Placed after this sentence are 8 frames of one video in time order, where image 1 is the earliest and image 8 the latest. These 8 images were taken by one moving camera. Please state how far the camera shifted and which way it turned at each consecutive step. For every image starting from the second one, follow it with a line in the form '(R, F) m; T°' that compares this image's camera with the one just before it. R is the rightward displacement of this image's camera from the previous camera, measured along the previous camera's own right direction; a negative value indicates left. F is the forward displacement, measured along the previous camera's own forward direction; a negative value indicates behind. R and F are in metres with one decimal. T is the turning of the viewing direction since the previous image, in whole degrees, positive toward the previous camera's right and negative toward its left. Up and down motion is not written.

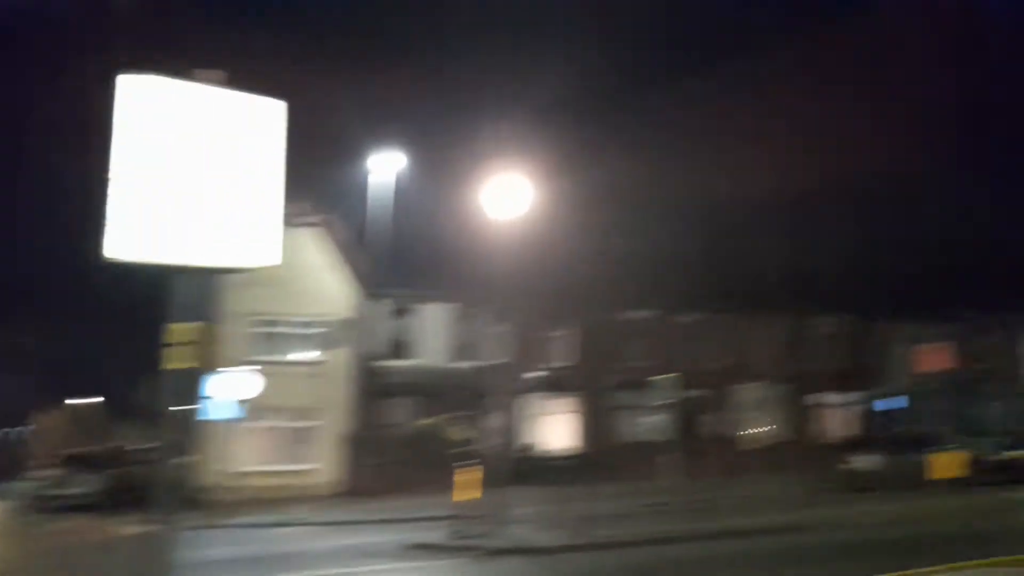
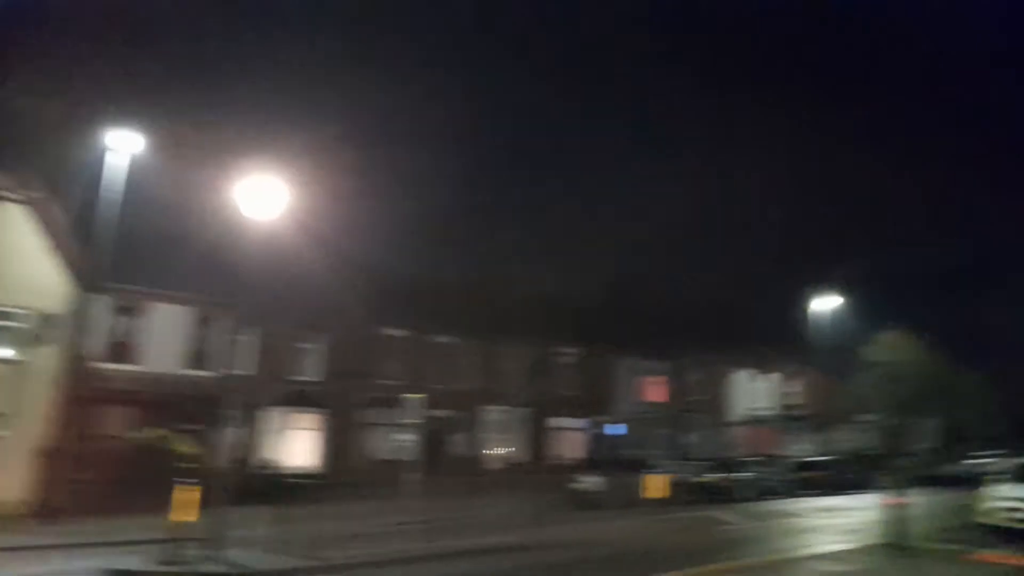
(+0.3, 0.0) m; +18°
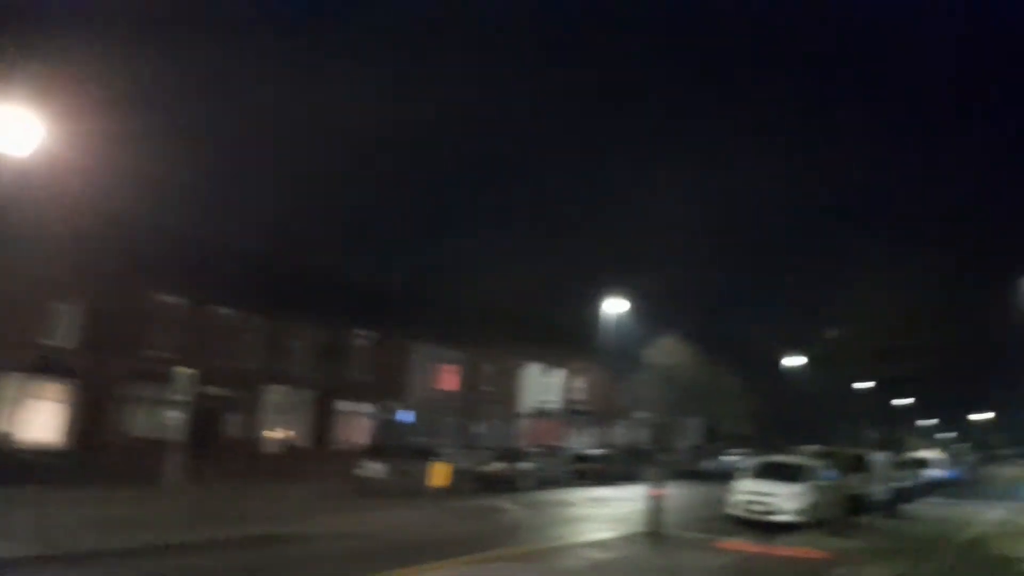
(+0.2, +0.5) m; +15°
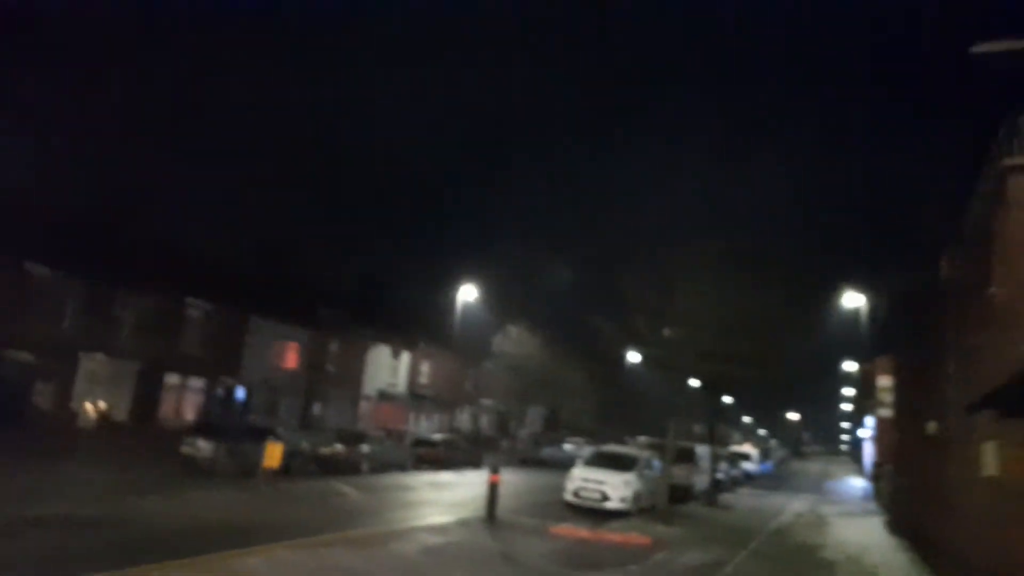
(+0.3, +0.1) m; +10°
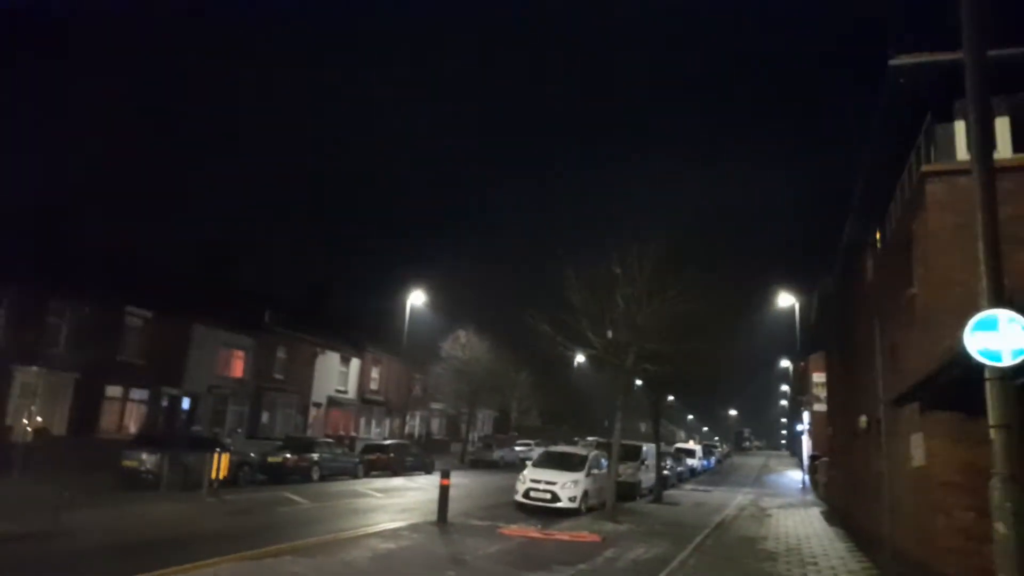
(+0.1, -0.3) m; +4°
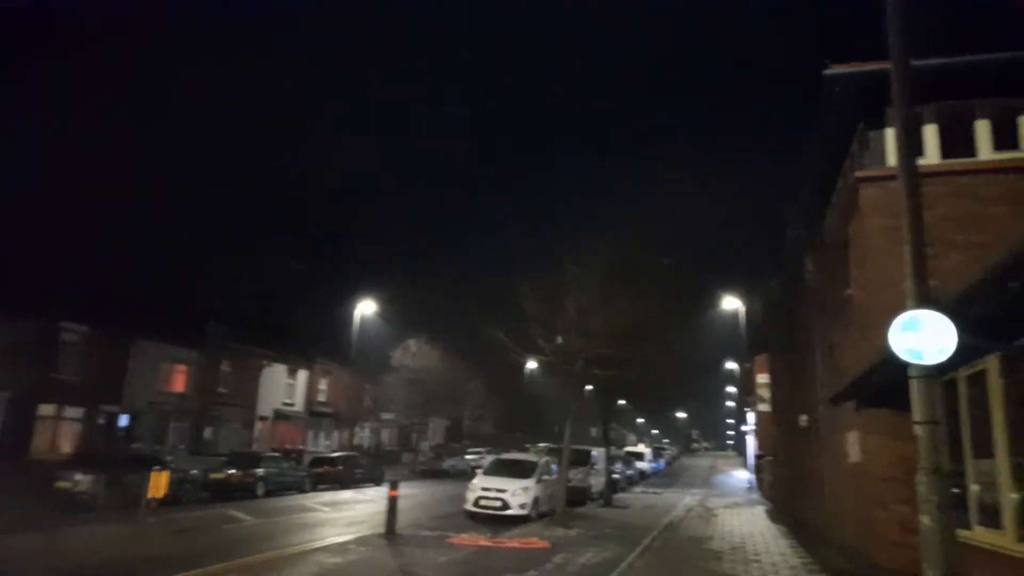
(+0.4, -0.1) m; +3°
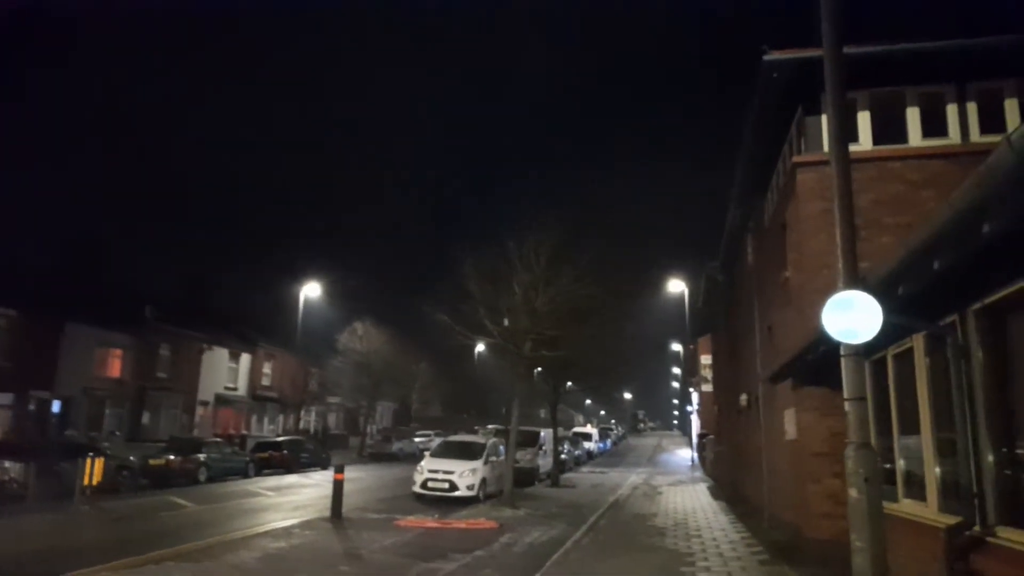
(+0.2, 0.0) m; +4°
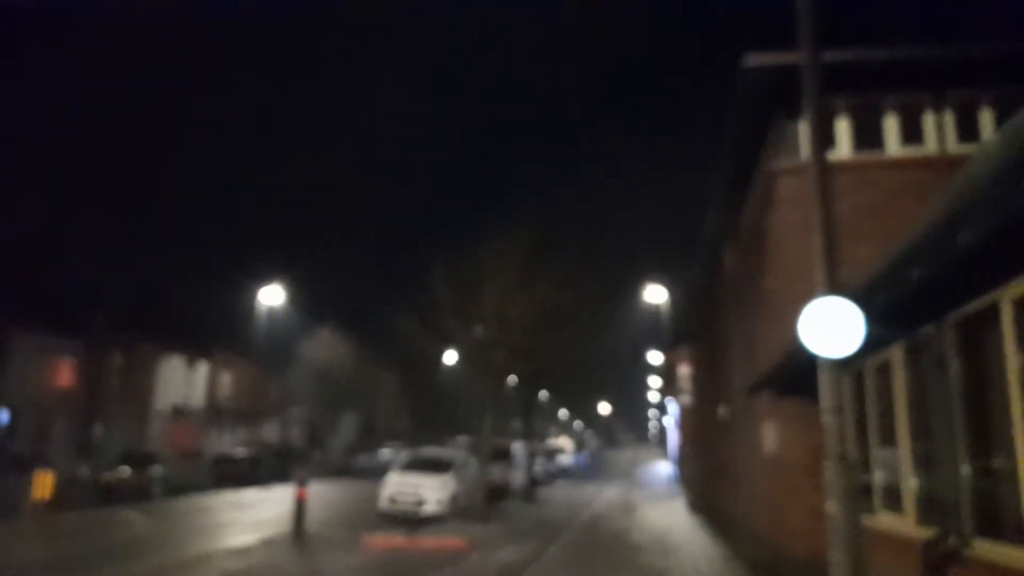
(+0.4, +0.7) m; +1°
